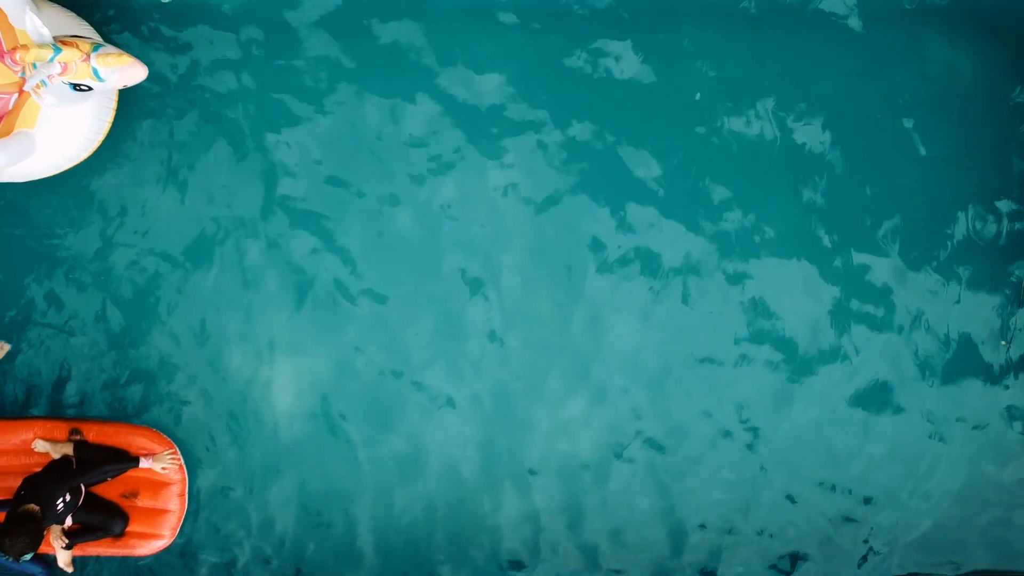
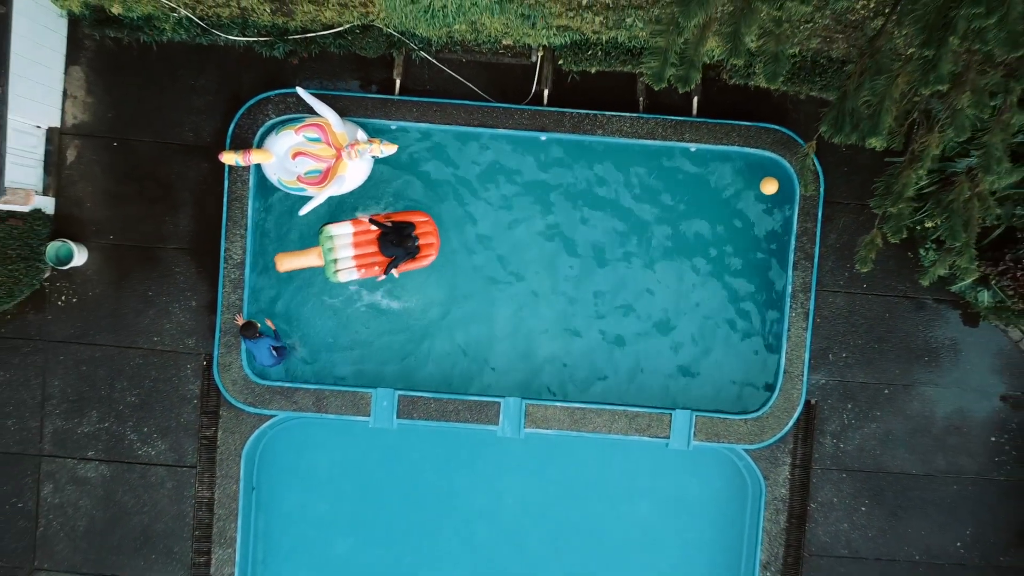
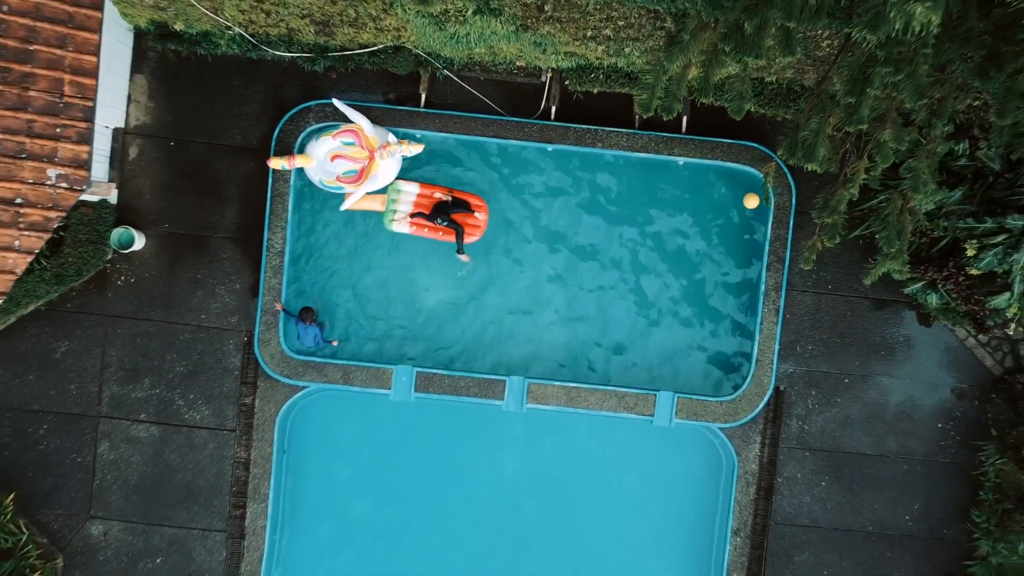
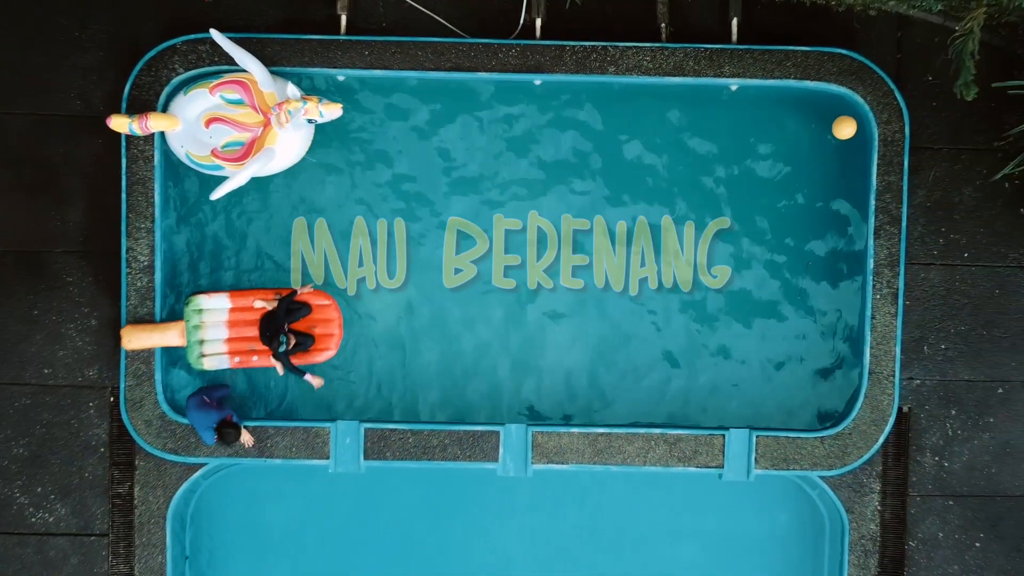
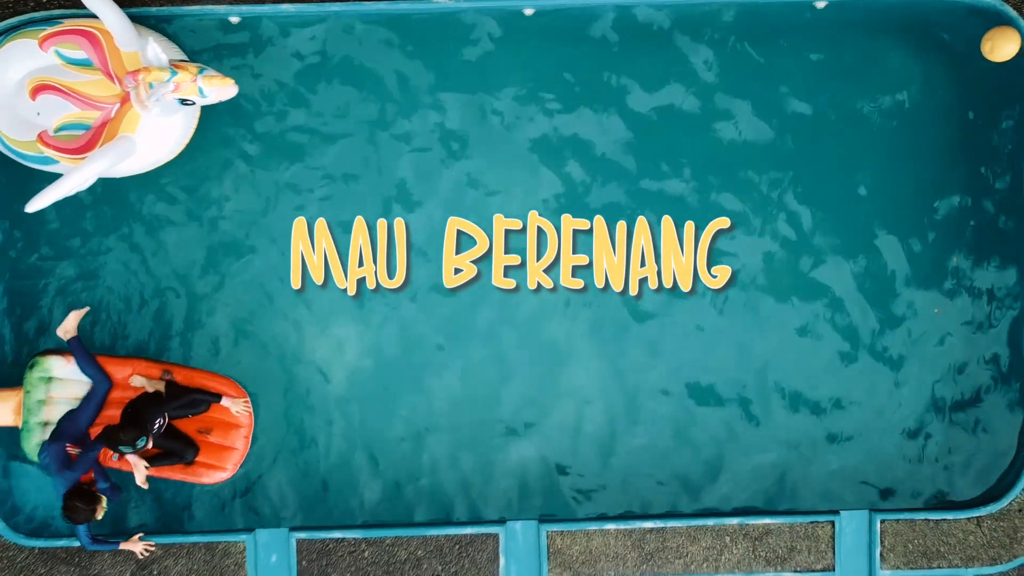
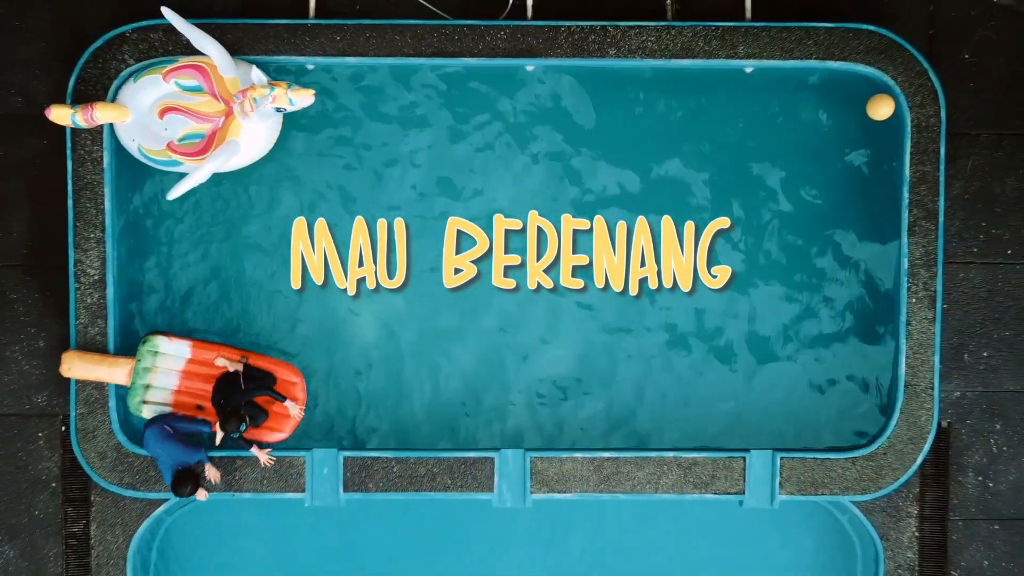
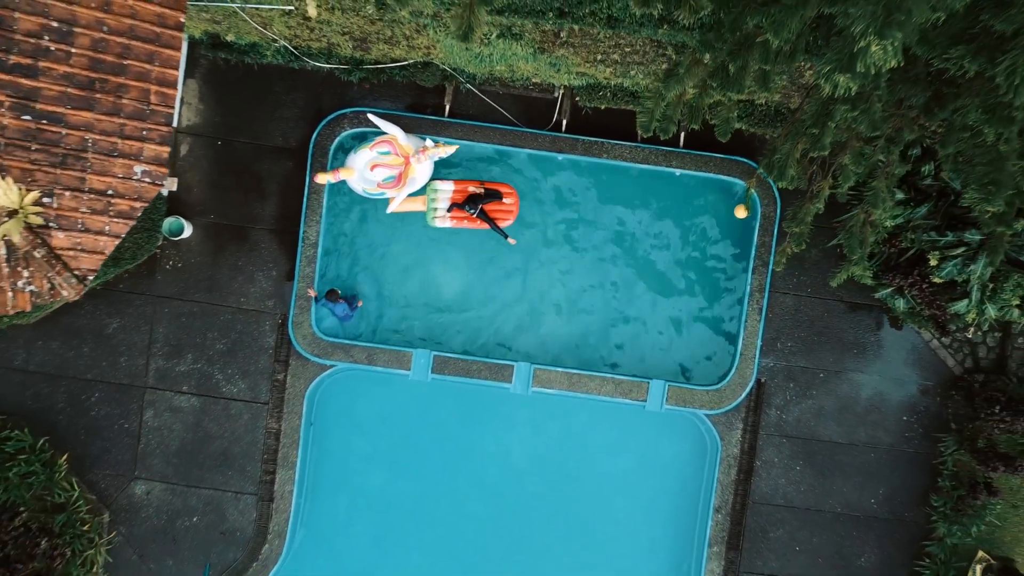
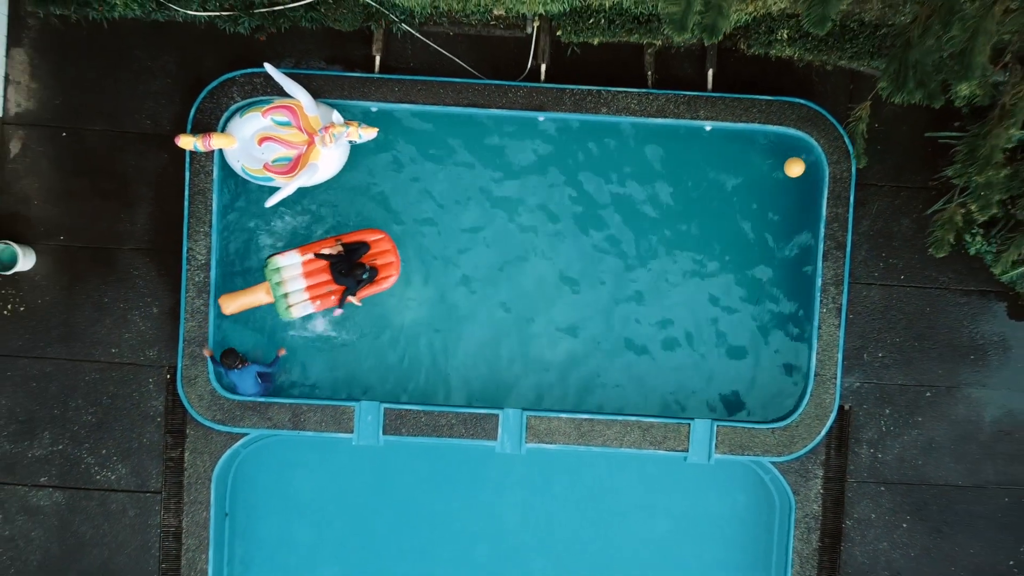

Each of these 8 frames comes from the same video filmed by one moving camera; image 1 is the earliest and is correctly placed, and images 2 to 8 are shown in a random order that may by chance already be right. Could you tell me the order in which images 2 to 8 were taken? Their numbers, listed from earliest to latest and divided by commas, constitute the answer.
5, 6, 4, 8, 2, 3, 7
